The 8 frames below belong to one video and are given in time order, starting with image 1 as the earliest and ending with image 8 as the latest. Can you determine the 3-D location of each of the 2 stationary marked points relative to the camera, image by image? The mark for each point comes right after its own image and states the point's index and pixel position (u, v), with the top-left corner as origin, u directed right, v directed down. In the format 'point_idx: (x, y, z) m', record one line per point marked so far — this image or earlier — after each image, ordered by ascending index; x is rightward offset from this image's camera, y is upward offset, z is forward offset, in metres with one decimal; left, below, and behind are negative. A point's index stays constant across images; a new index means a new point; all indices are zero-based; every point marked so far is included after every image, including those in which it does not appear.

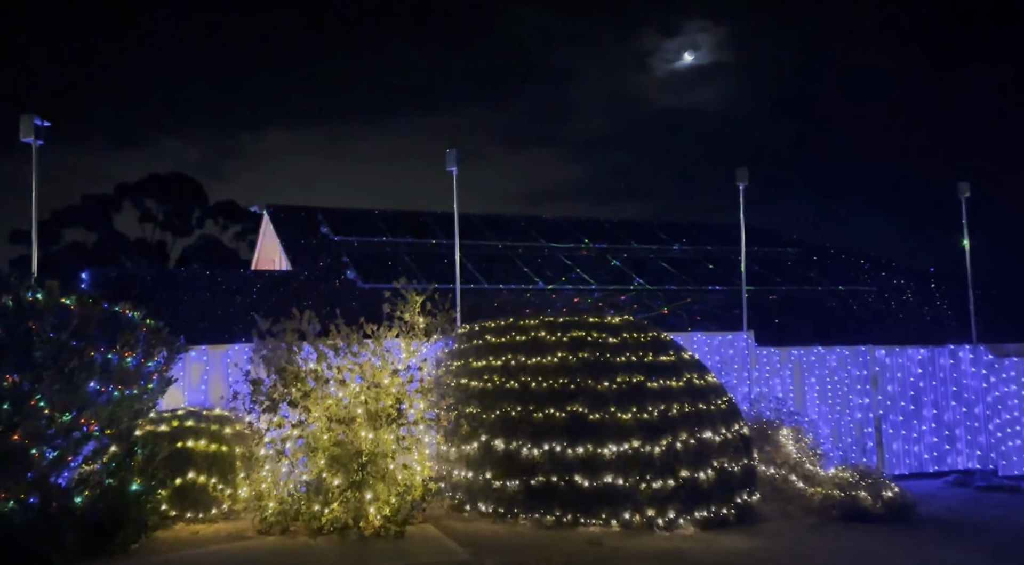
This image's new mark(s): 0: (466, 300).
0: (-0.7, -0.3, +17.6) m
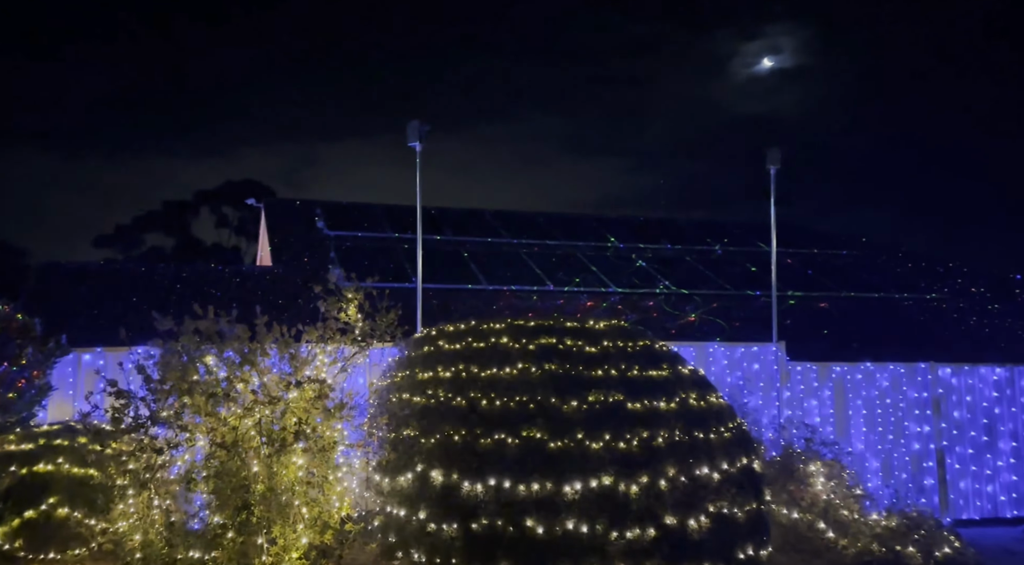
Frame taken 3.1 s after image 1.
0: (-0.7, -0.3, +15.5) m
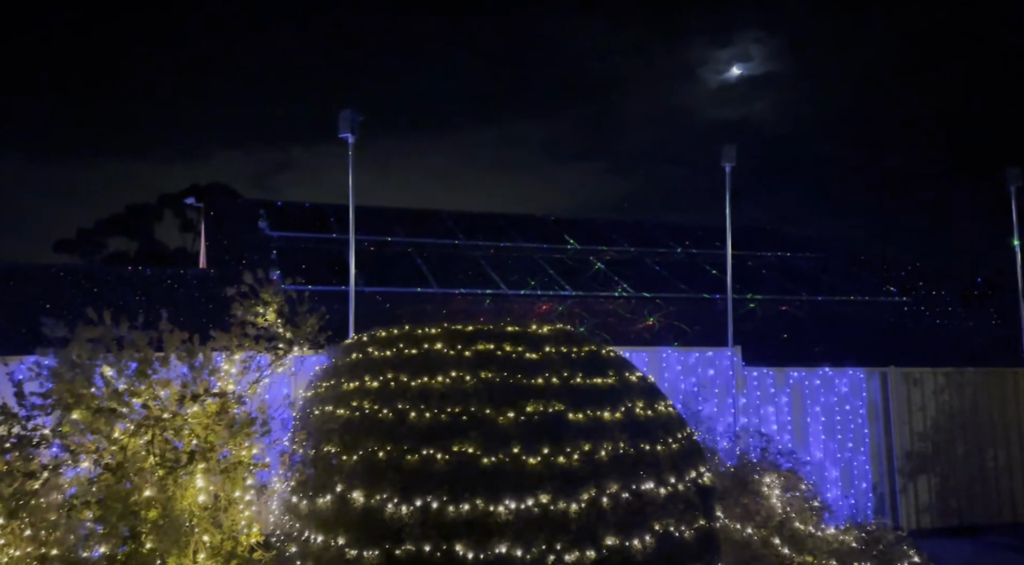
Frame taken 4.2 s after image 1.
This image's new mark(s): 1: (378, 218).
0: (-1.5, -0.3, +14.8) m
1: (-2.4, +1.2, +18.2) m
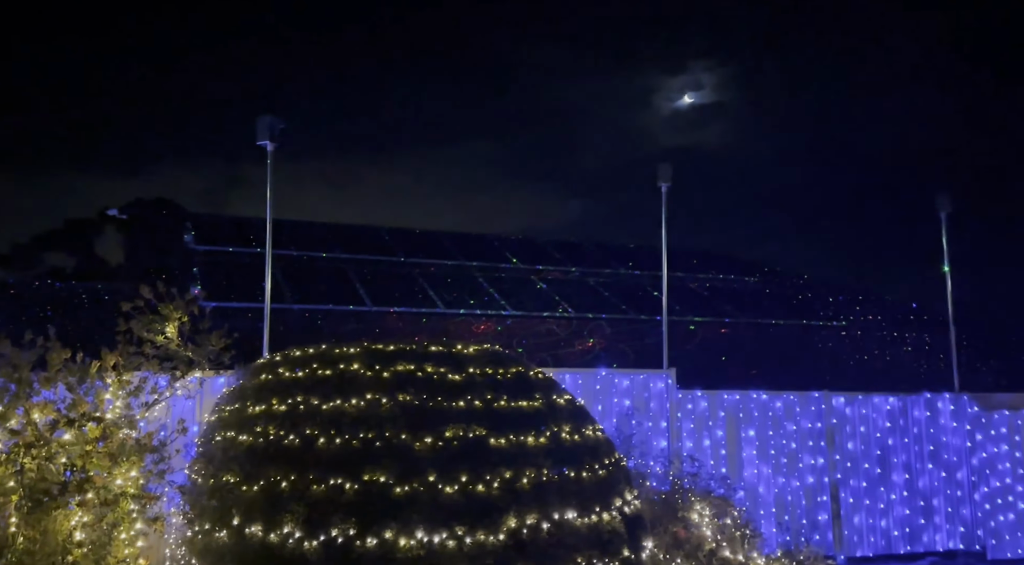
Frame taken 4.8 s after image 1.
0: (-2.4, -0.6, +14.4) m
1: (-3.5, +0.9, +17.8) m
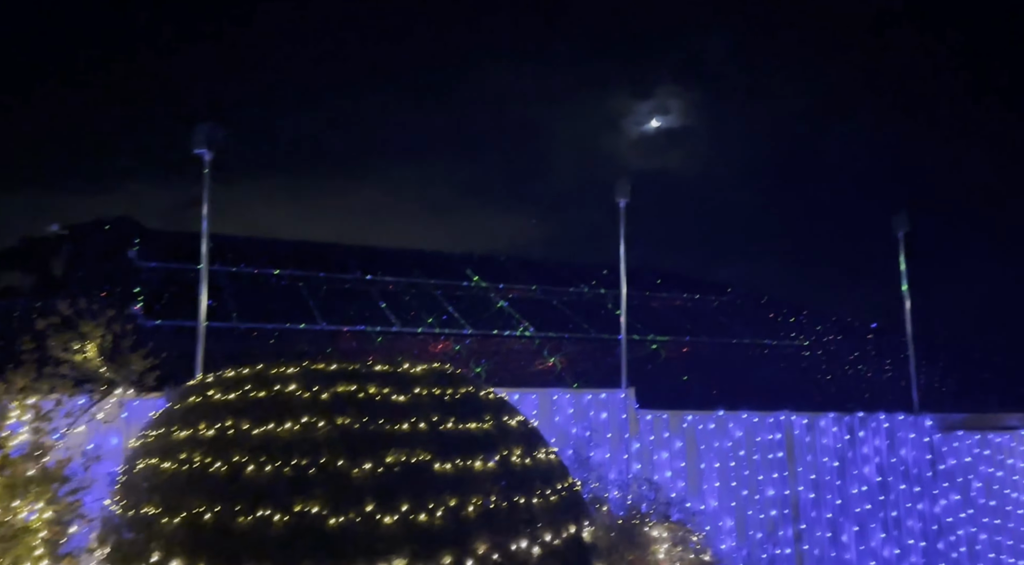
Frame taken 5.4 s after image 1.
0: (-3.0, -0.8, +14.0) m
1: (-4.2, +0.6, +17.4) m
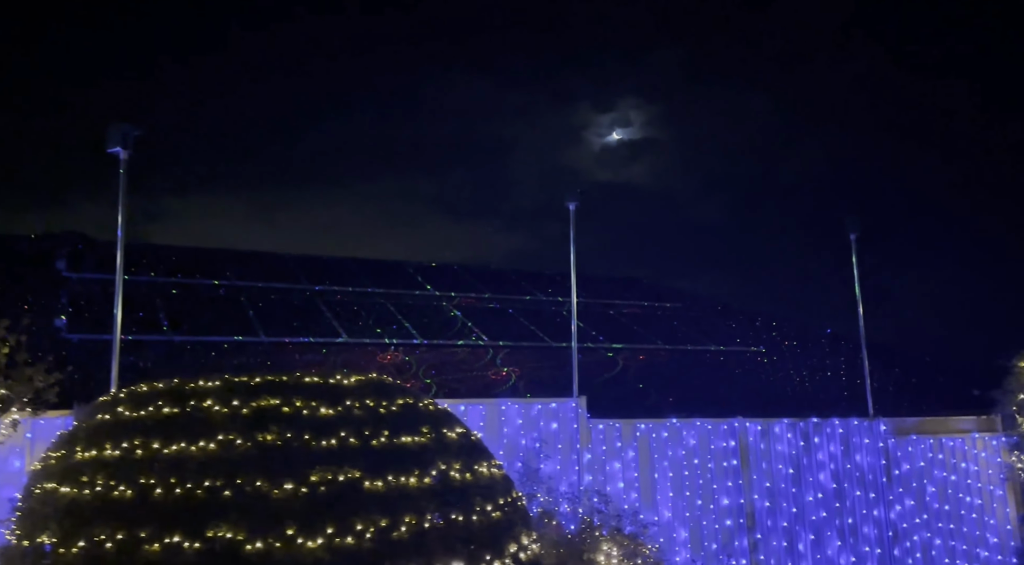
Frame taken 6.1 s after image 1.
0: (-3.7, -1.0, +13.5) m
1: (-5.0, +0.4, +16.9) m
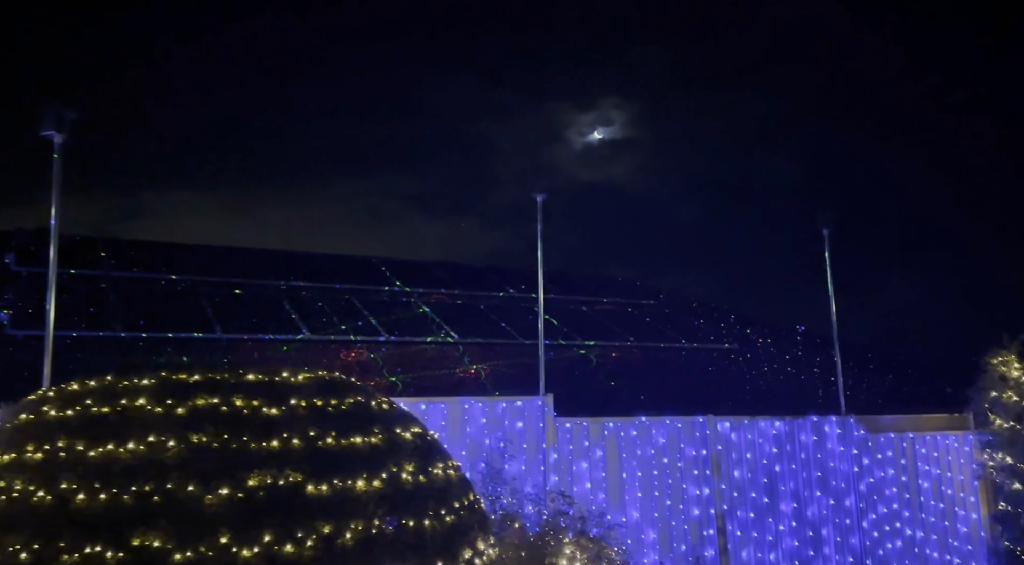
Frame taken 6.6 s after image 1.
0: (-4.1, -0.9, +13.1) m
1: (-5.5, +0.4, +16.4) m
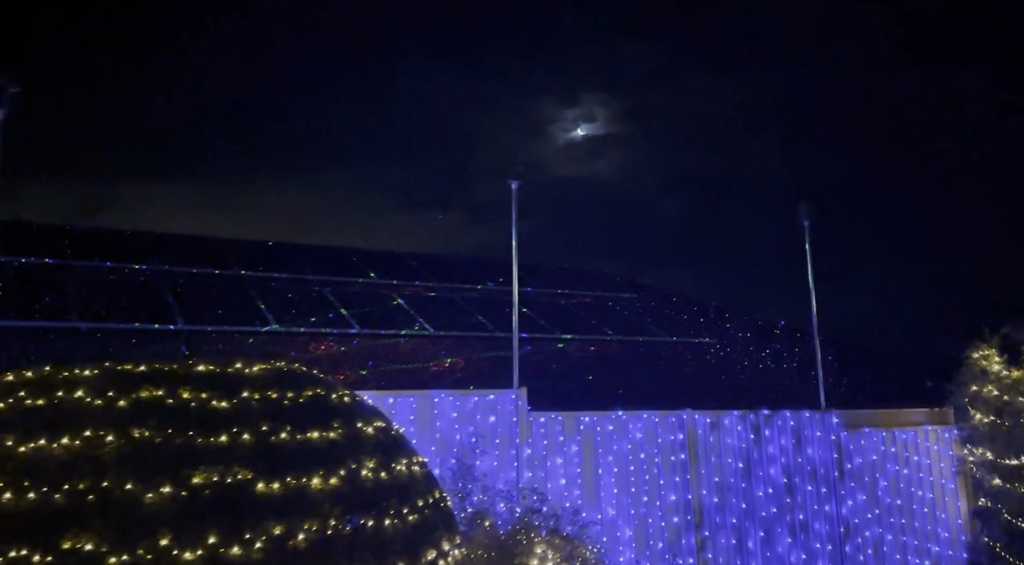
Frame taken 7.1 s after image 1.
0: (-4.4, -0.8, +12.6) m
1: (-5.9, +0.6, +15.9) m
